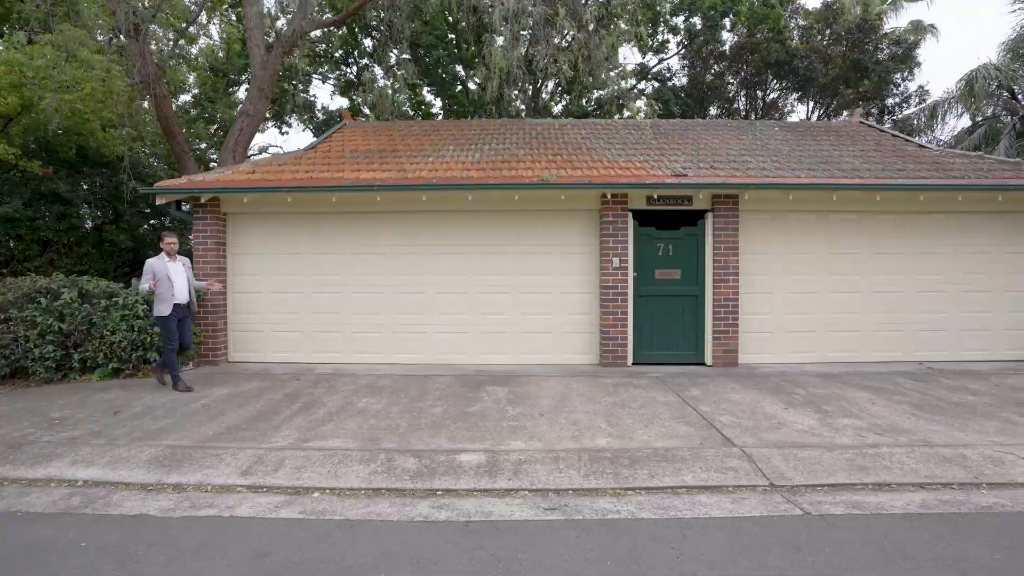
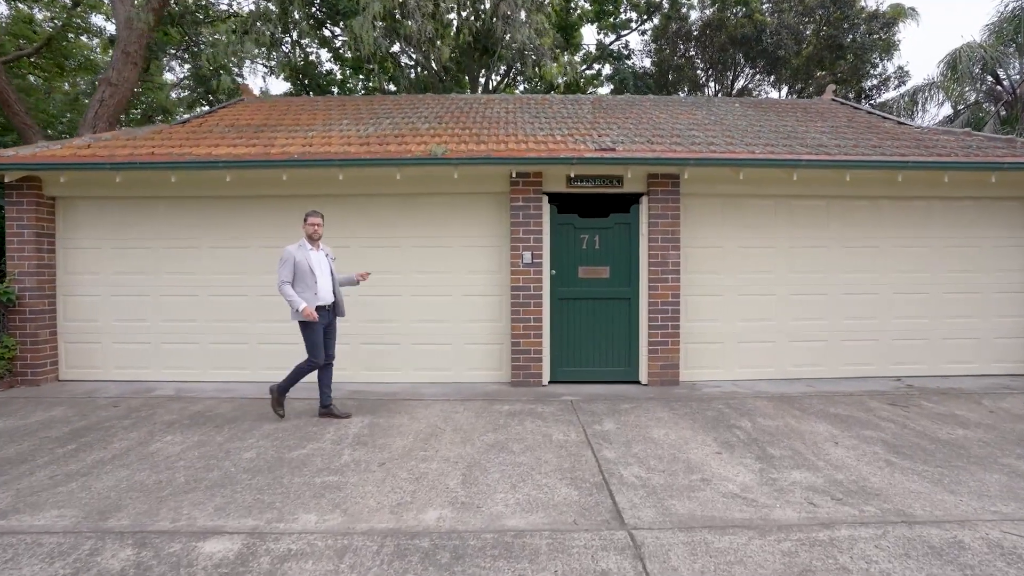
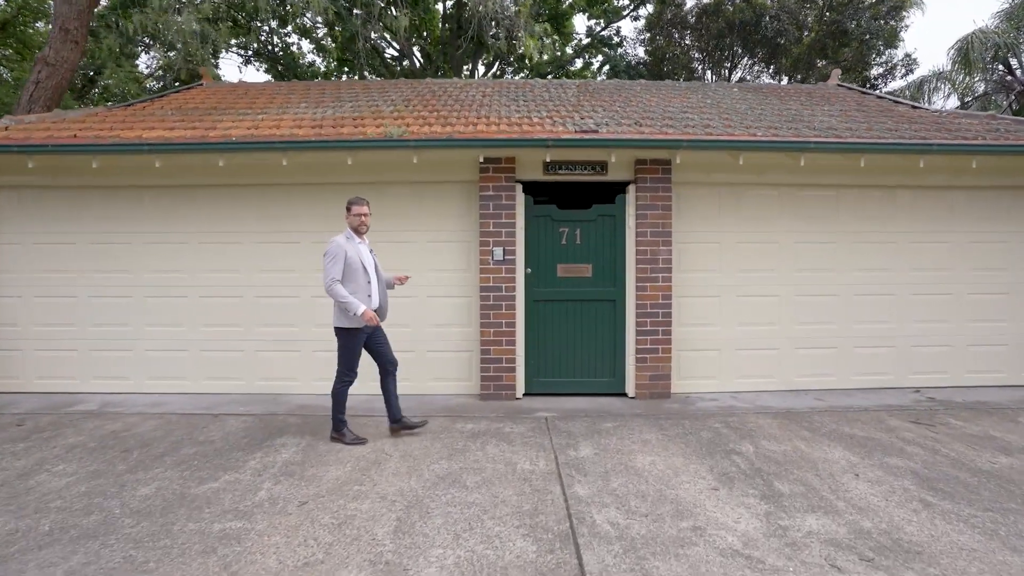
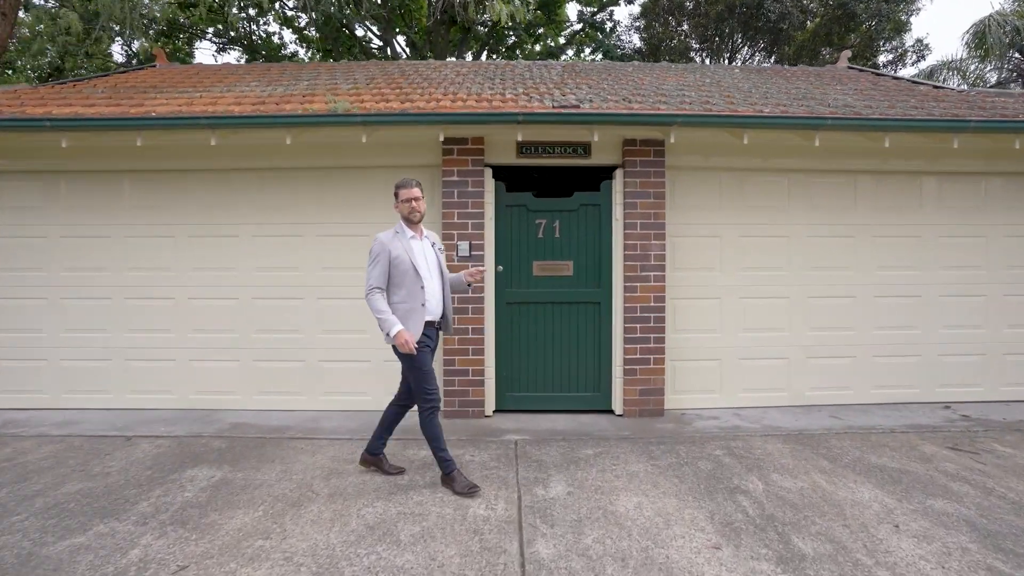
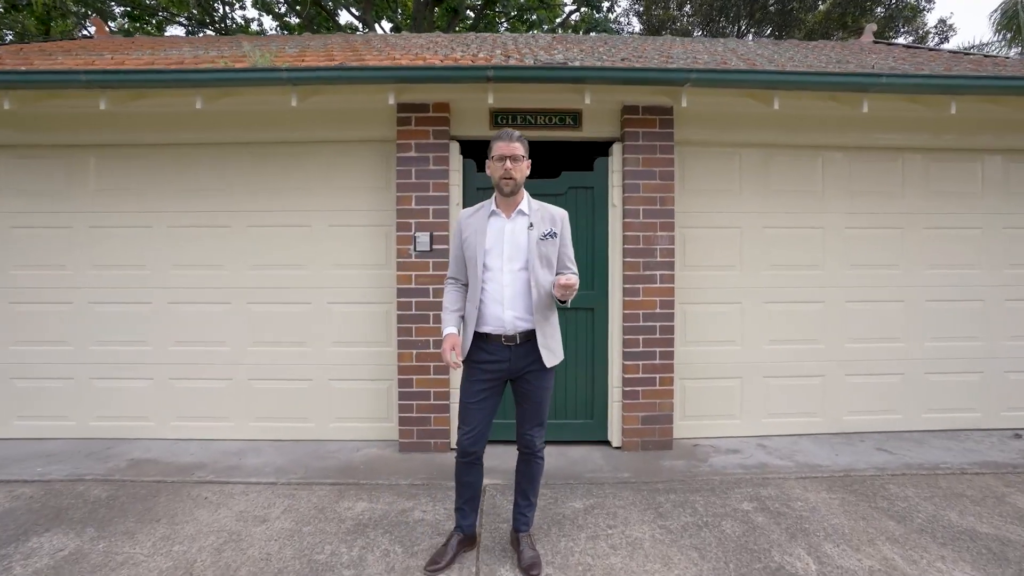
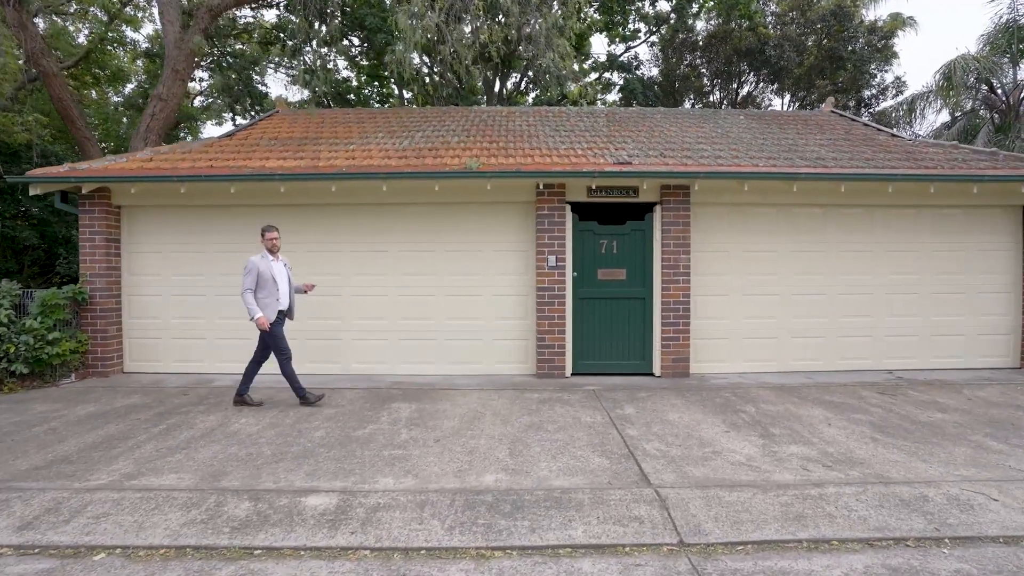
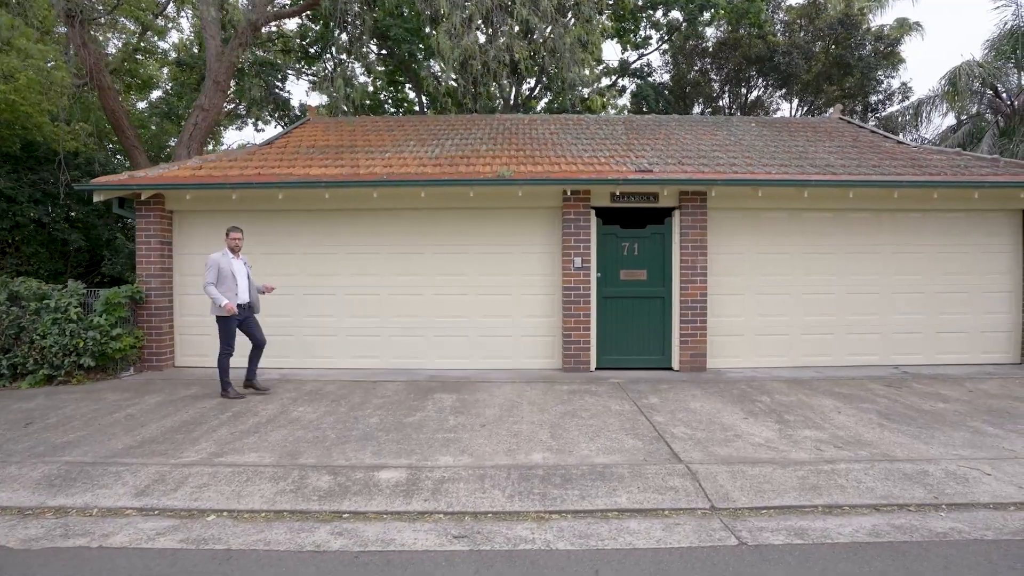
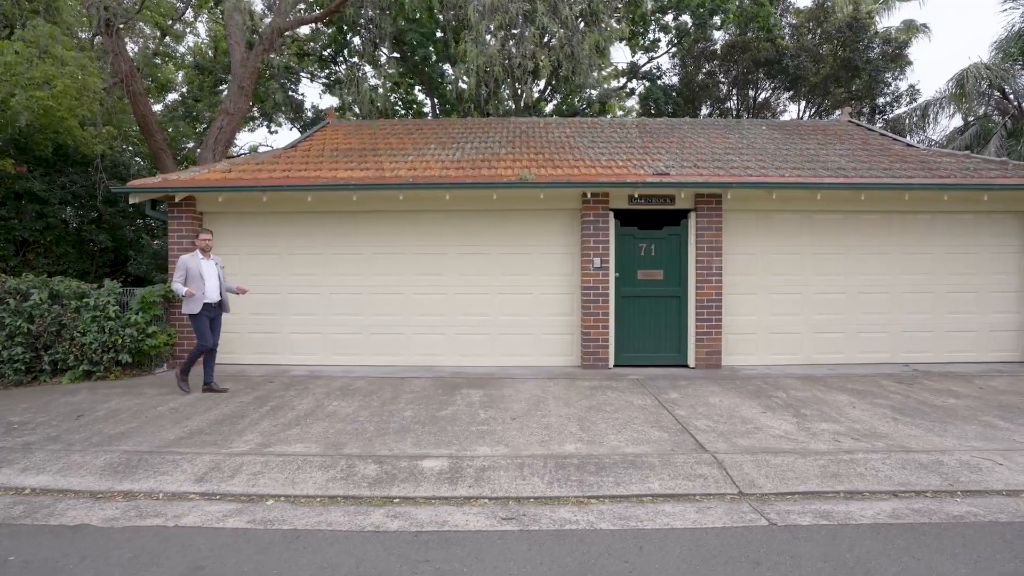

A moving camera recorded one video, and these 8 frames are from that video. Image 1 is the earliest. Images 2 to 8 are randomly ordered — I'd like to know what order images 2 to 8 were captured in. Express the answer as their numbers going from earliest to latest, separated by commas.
8, 7, 6, 2, 3, 4, 5
